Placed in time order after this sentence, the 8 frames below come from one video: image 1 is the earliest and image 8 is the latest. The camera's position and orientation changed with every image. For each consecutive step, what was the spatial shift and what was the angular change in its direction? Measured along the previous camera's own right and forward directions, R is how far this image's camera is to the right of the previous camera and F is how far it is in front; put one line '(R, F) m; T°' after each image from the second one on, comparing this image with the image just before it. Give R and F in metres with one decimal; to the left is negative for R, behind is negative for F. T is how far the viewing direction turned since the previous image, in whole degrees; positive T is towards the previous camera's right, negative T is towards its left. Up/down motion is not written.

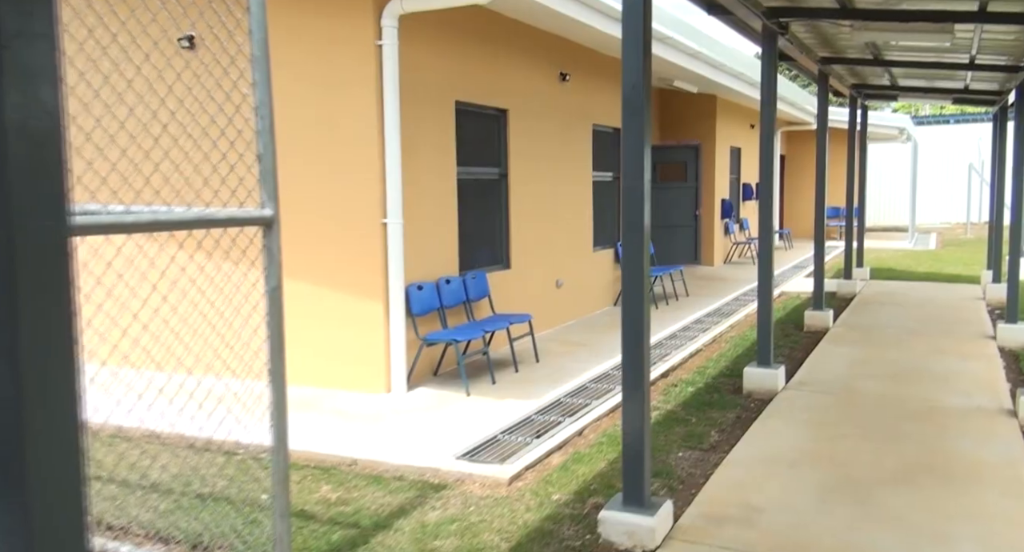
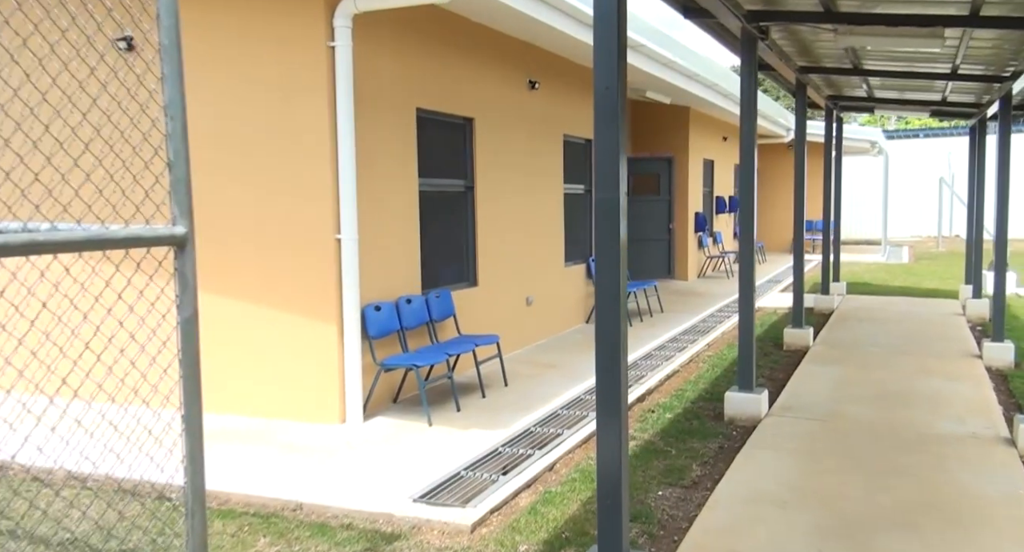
(0.0, +0.4) m; +2°
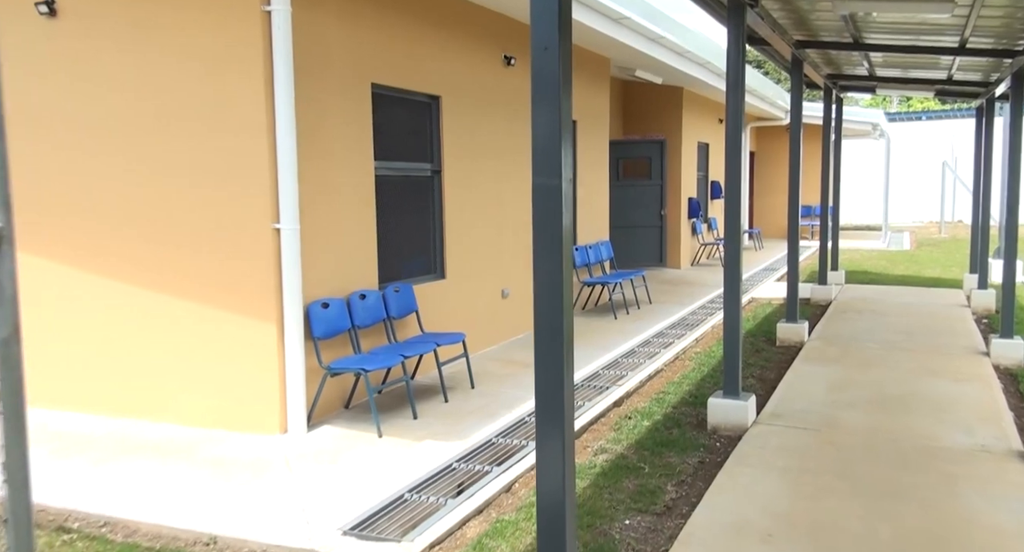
(+0.2, +0.5) m; 0°
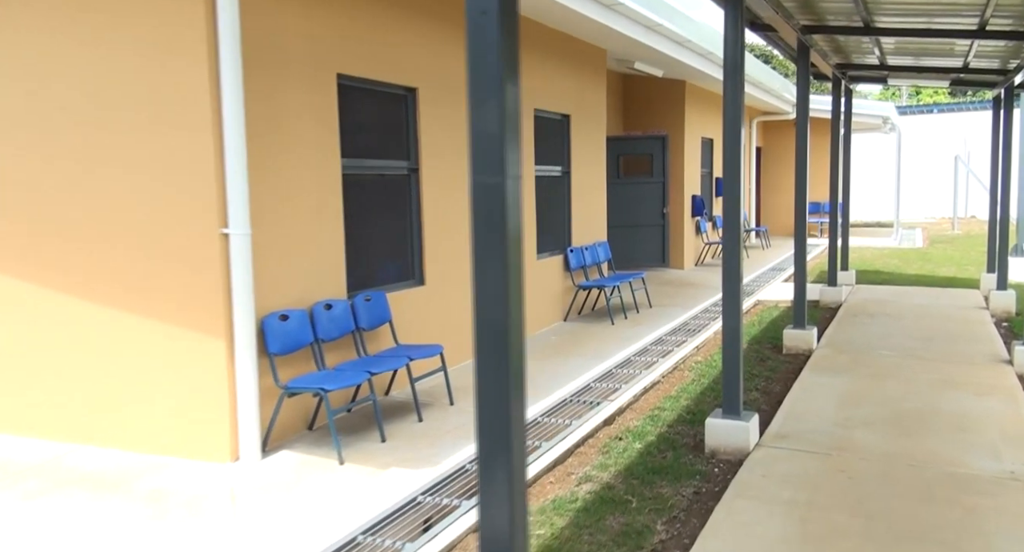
(+0.2, +0.5) m; -1°
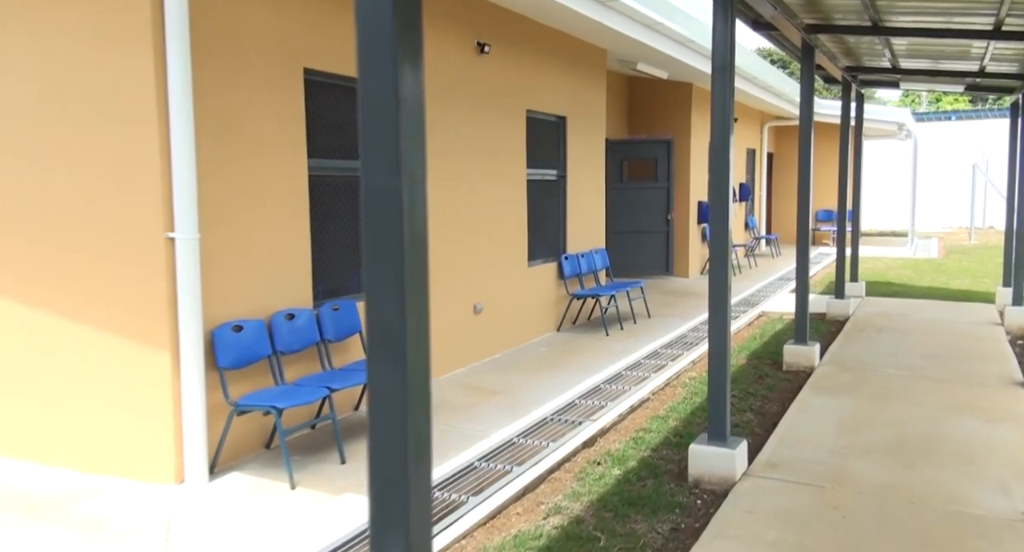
(+0.2, +0.3) m; -1°
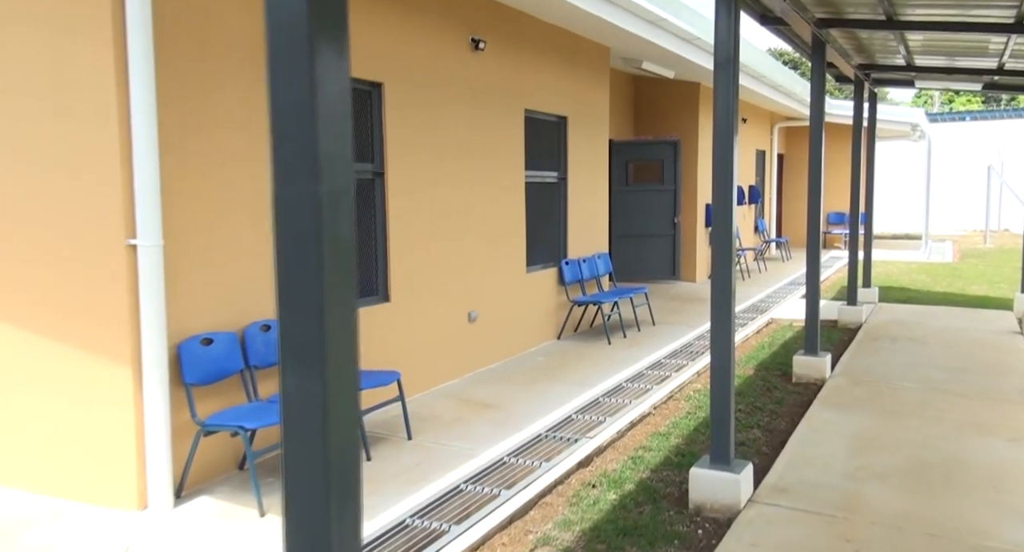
(+0.1, +0.3) m; -1°
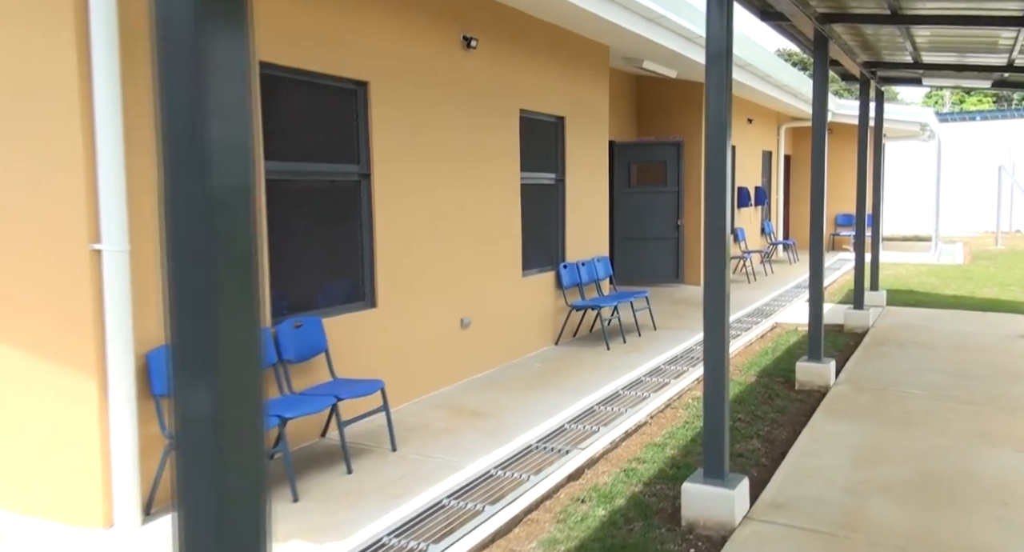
(+0.1, +0.2) m; -1°
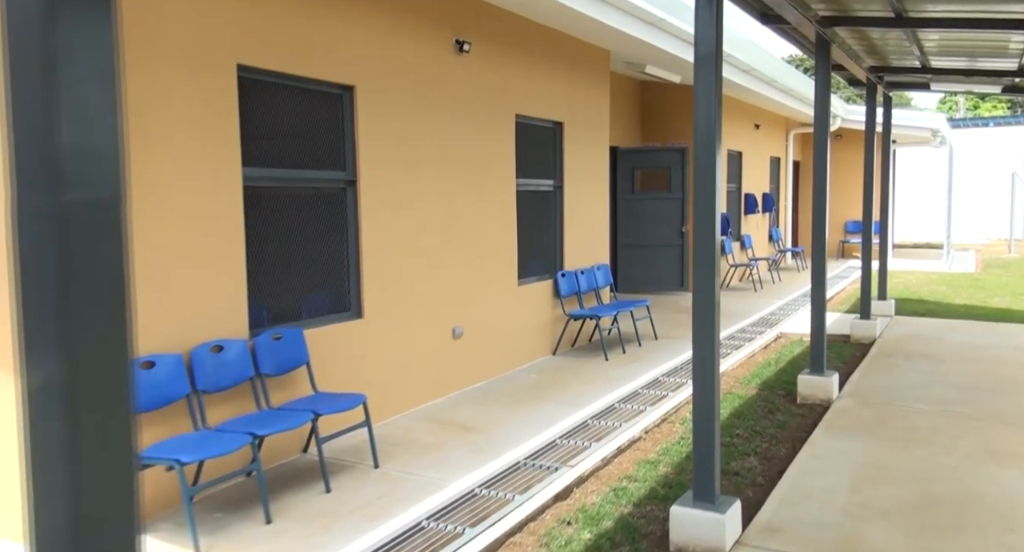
(+0.1, +0.2) m; -1°
